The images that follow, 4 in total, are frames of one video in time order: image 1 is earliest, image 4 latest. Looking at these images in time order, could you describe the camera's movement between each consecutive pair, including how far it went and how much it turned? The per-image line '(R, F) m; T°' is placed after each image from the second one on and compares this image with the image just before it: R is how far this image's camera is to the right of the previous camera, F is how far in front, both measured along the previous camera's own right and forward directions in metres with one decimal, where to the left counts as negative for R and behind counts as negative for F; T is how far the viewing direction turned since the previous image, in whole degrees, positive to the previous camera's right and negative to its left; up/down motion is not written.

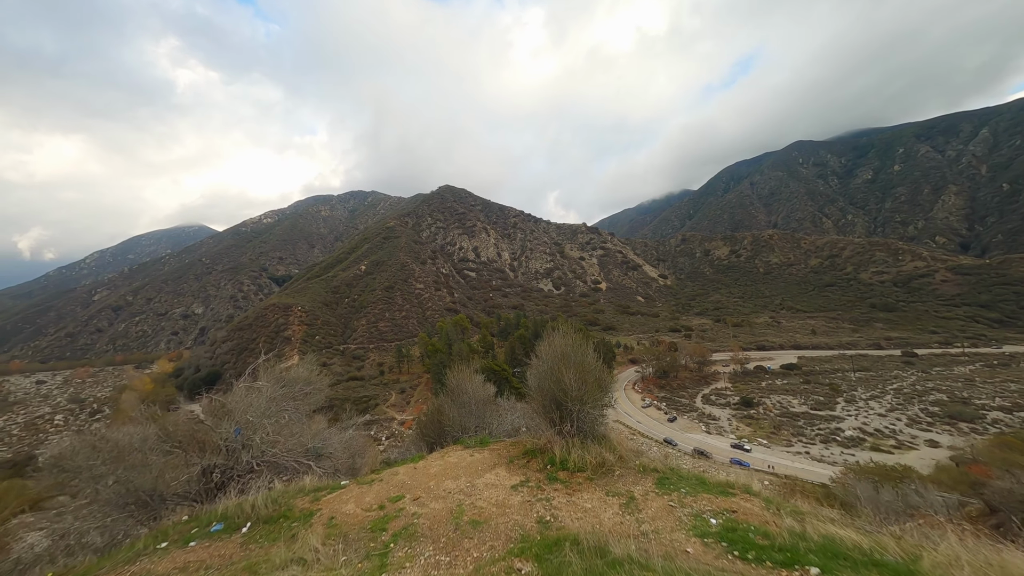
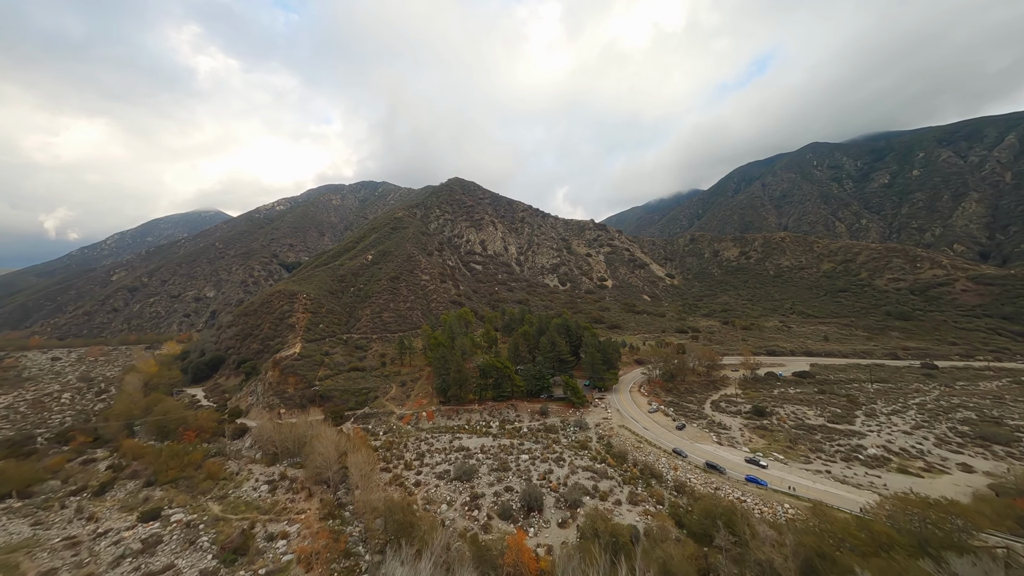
(-0.1, +1.4) m; -1°
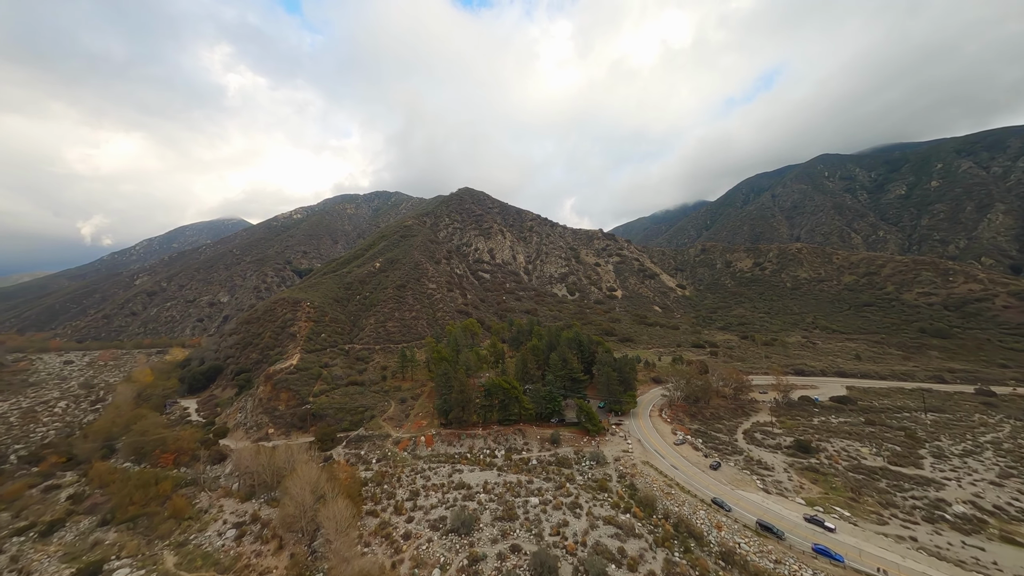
(-0.2, +3.4) m; -1°
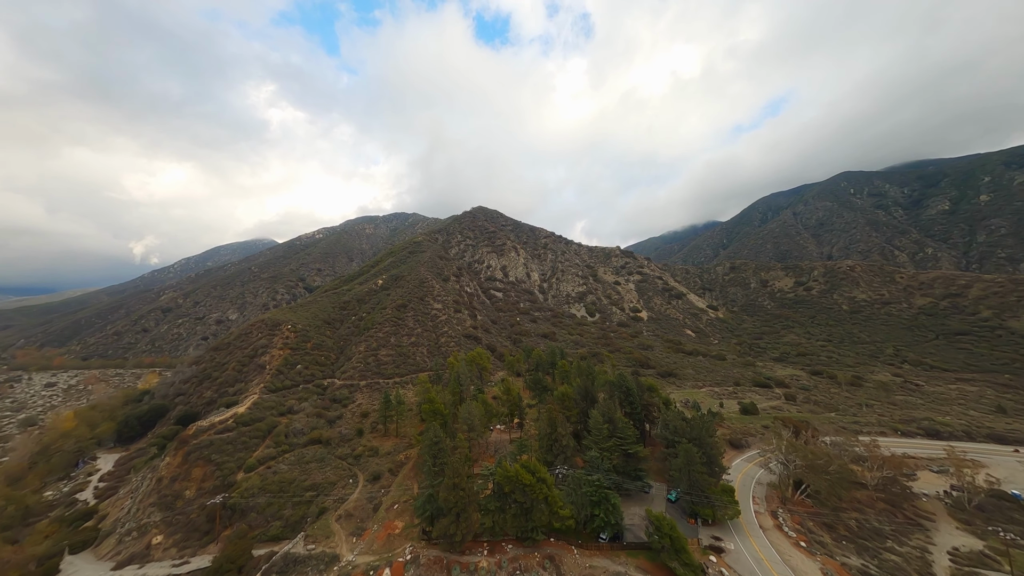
(-0.7, +13.6) m; -3°
